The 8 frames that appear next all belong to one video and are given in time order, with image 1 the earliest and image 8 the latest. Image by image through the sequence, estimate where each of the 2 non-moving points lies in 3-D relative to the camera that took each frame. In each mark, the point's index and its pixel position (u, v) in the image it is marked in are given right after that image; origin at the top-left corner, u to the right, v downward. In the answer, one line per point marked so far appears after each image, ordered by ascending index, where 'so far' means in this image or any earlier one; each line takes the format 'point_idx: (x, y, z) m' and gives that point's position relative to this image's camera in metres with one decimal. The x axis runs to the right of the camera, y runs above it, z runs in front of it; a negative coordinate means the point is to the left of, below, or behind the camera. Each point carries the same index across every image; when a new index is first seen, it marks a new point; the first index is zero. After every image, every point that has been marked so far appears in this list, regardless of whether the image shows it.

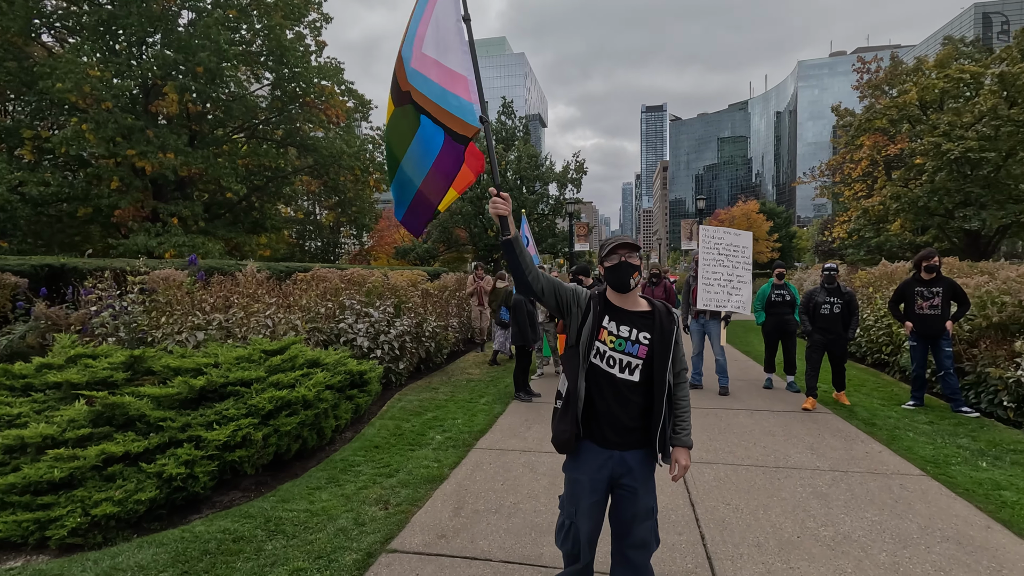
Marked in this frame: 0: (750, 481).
0: (+1.9, -1.5, +4.2) m
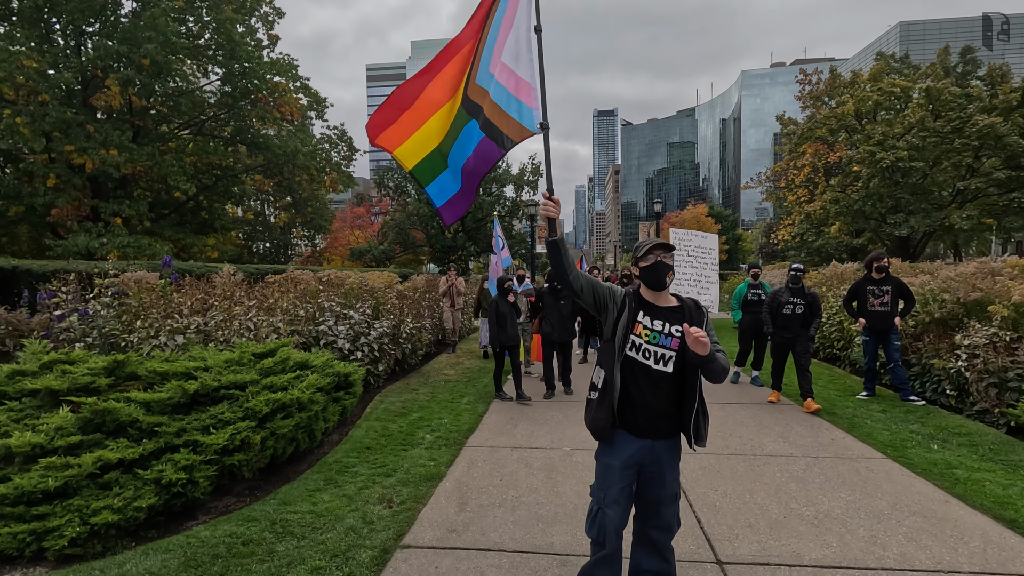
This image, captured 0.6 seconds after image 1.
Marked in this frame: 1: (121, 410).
0: (+1.9, -1.5, +4.5) m
1: (-2.8, -0.9, +3.8) m
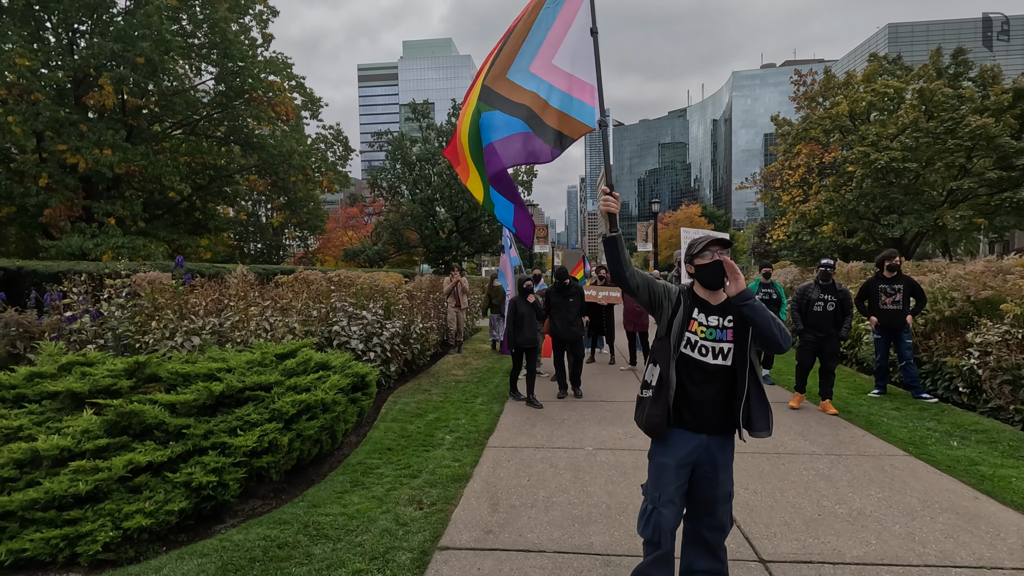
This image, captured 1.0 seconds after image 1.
0: (+2.1, -1.5, +4.5) m
1: (-2.5, -0.9, +3.7) m
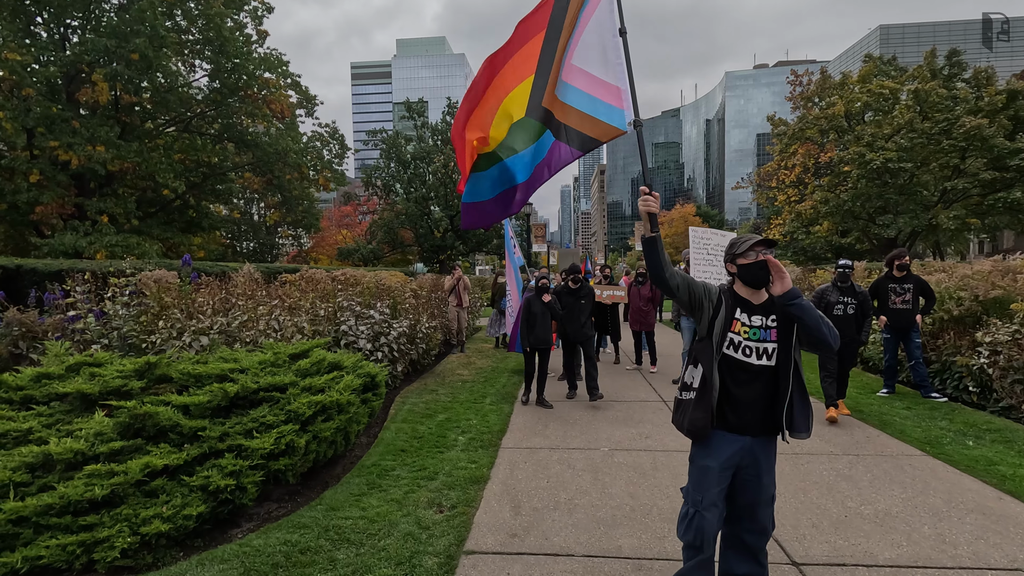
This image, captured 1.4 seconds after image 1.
0: (+2.2, -1.5, +4.5) m
1: (-2.4, -0.8, +3.6) m
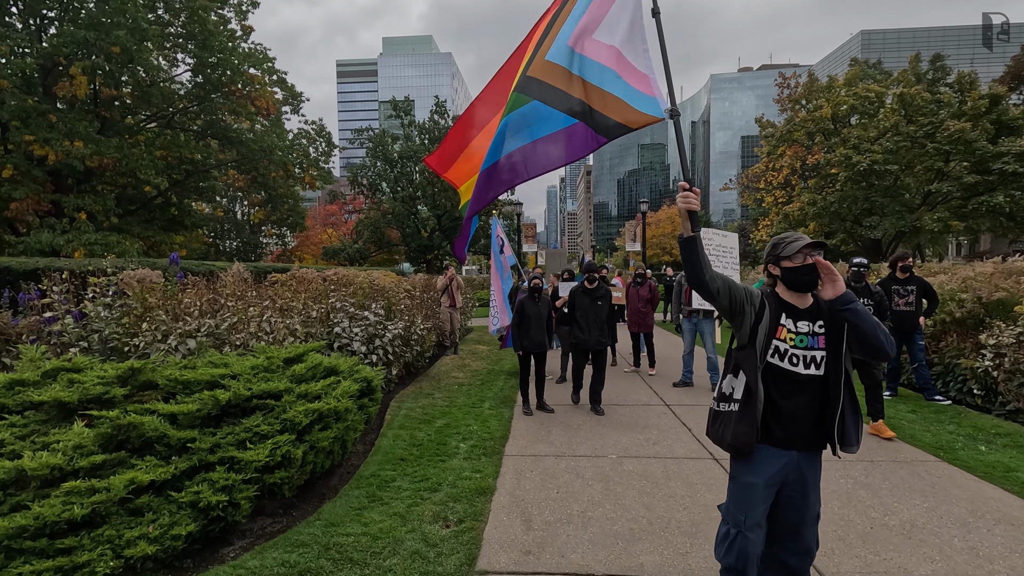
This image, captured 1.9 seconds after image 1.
0: (+2.3, -1.5, +4.3) m
1: (-2.3, -0.9, +3.4) m
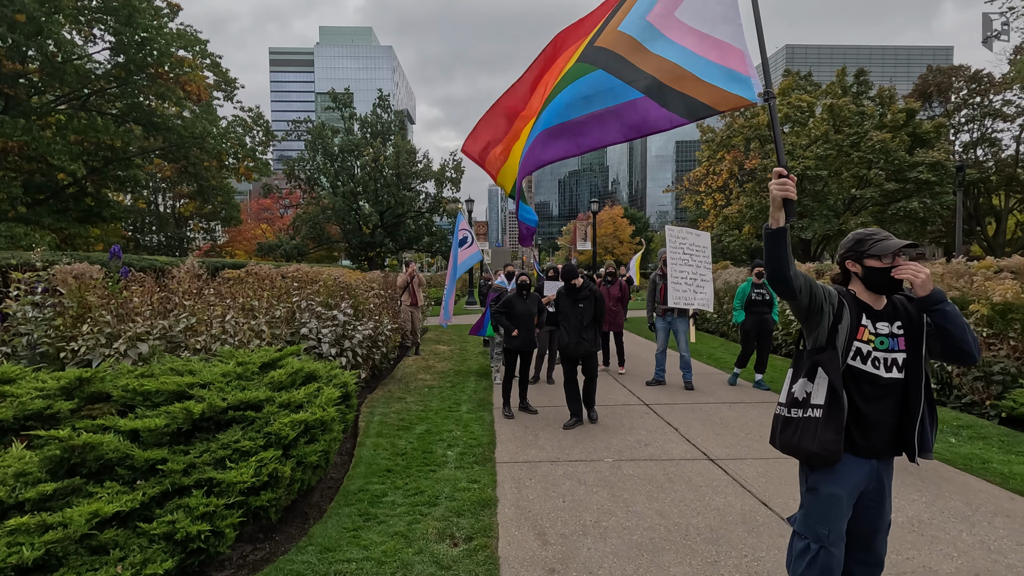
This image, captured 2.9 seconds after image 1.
0: (+2.3, -1.5, +4.3) m
1: (-2.2, -0.8, +2.9) m
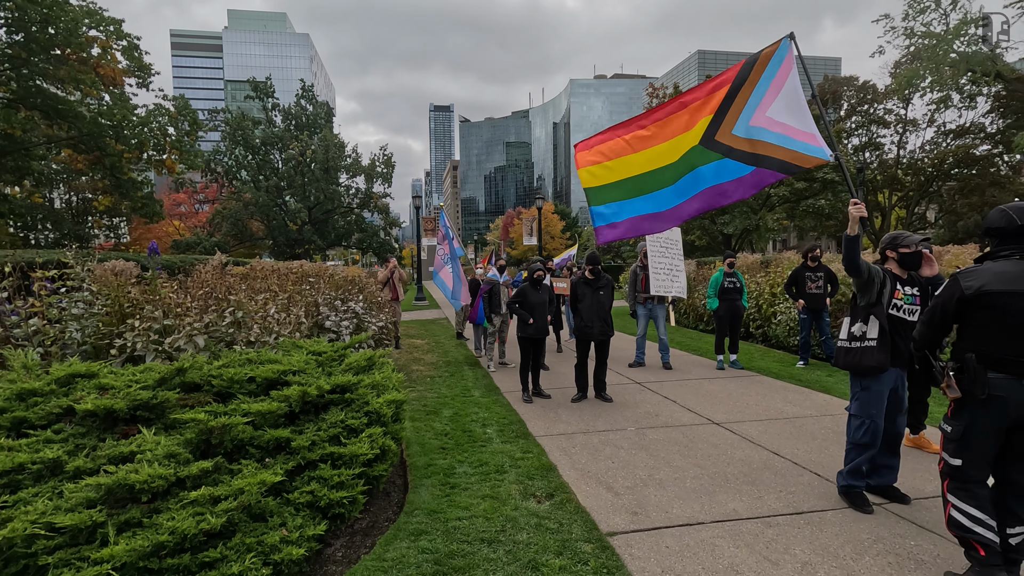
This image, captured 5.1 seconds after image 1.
0: (+2.6, -1.4, +5.1) m
1: (-1.6, -0.8, +3.1) m
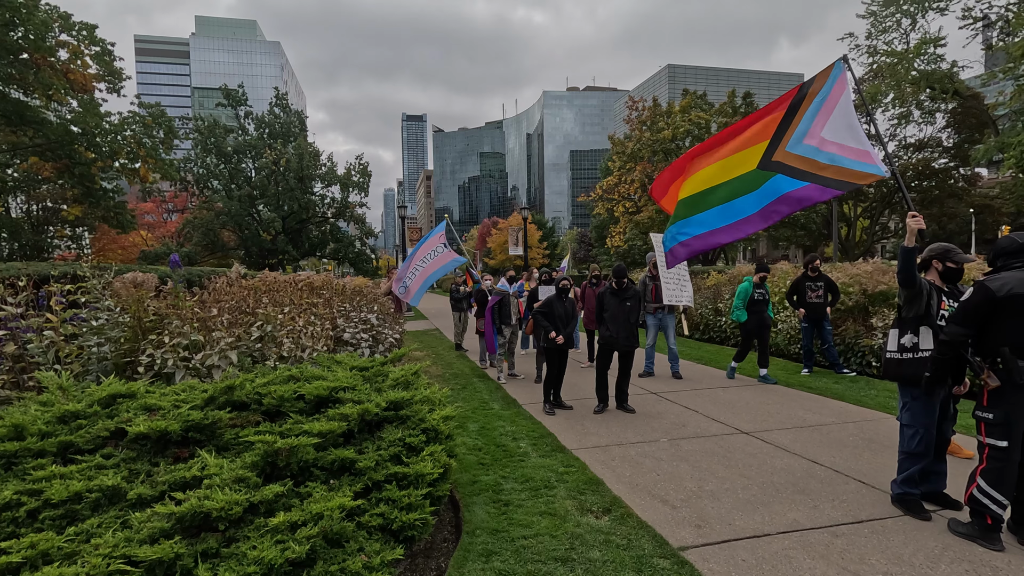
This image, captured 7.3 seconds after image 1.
0: (+3.0, -1.5, +5.2) m
1: (-1.1, -0.9, +2.9) m
